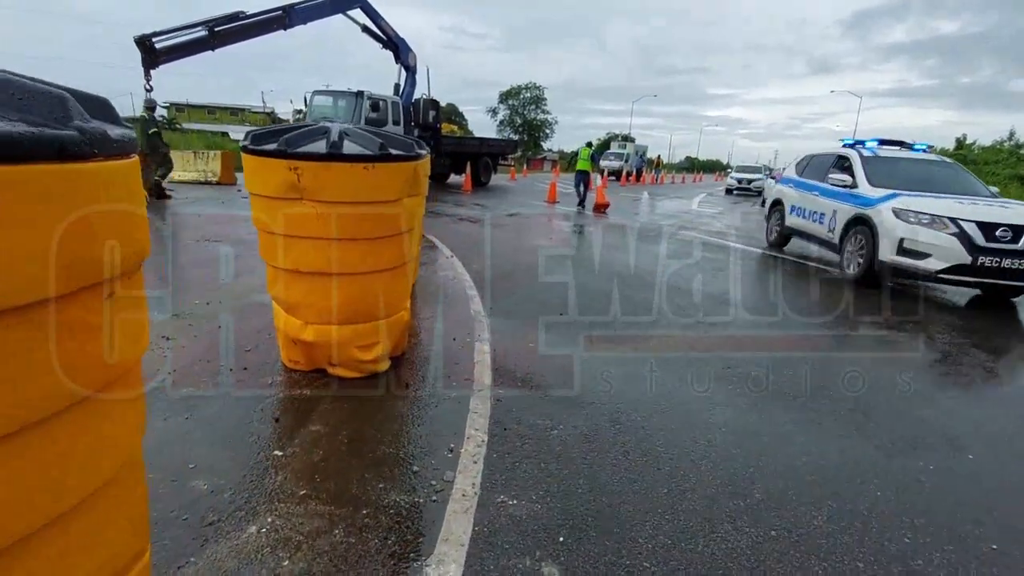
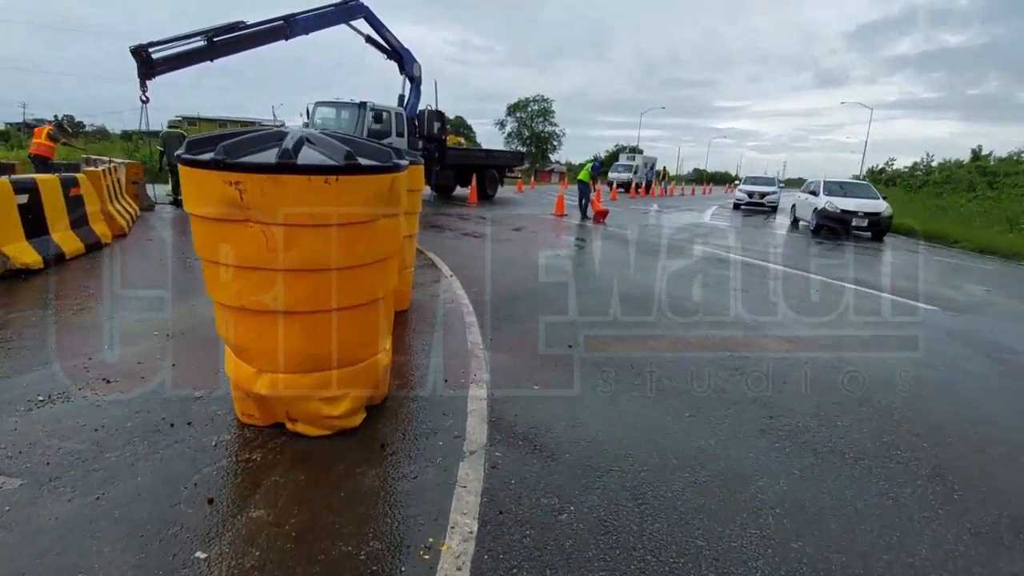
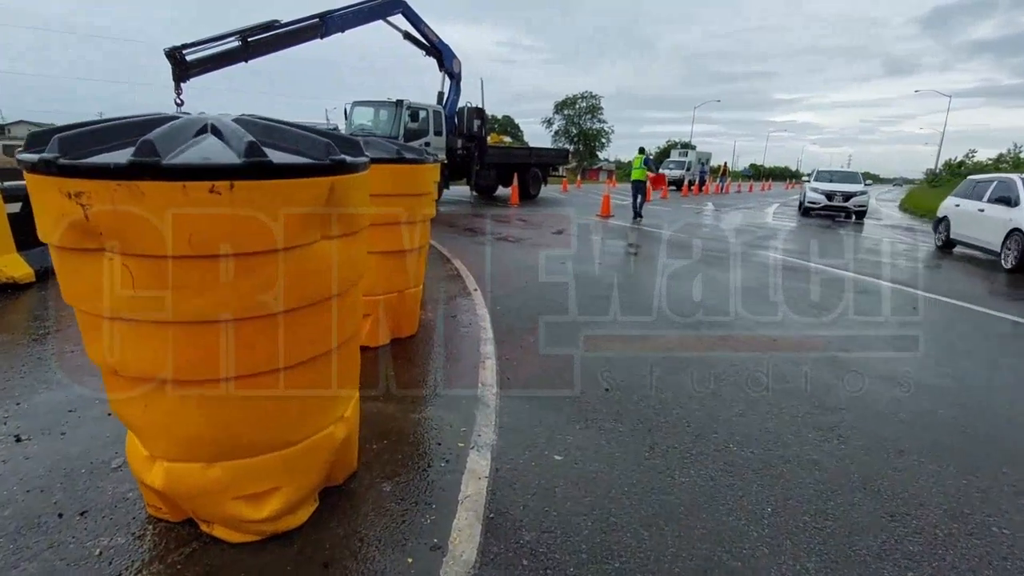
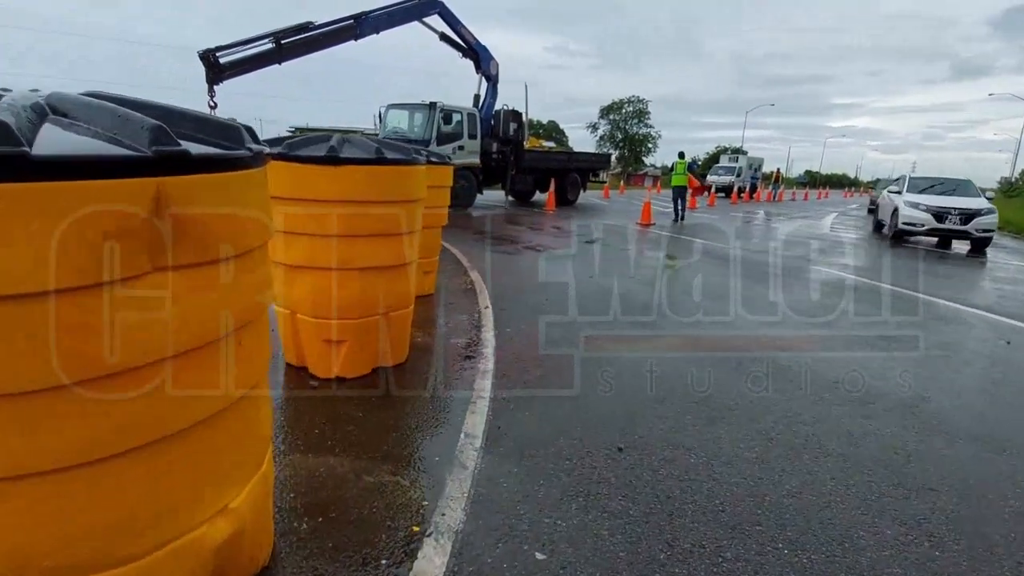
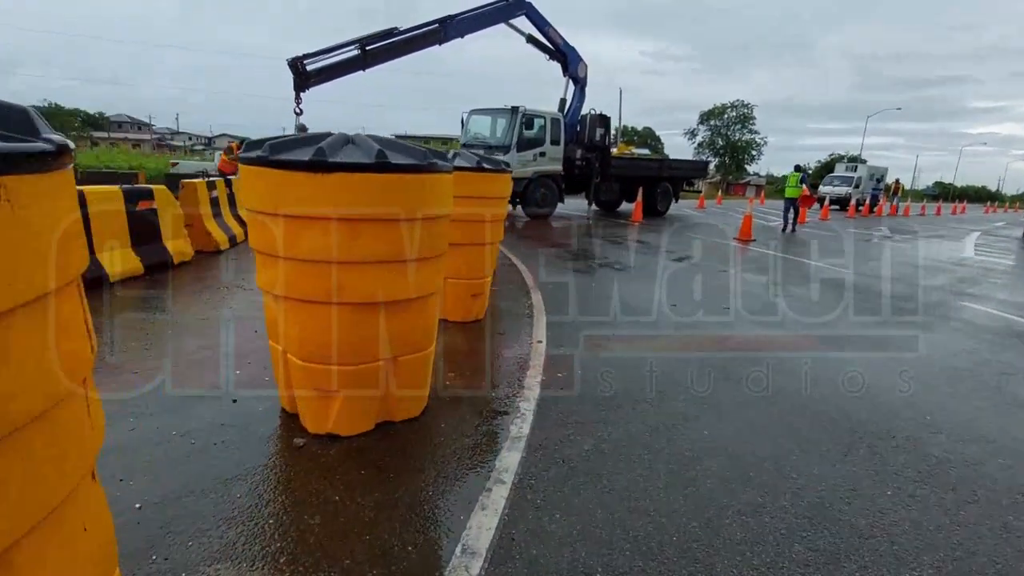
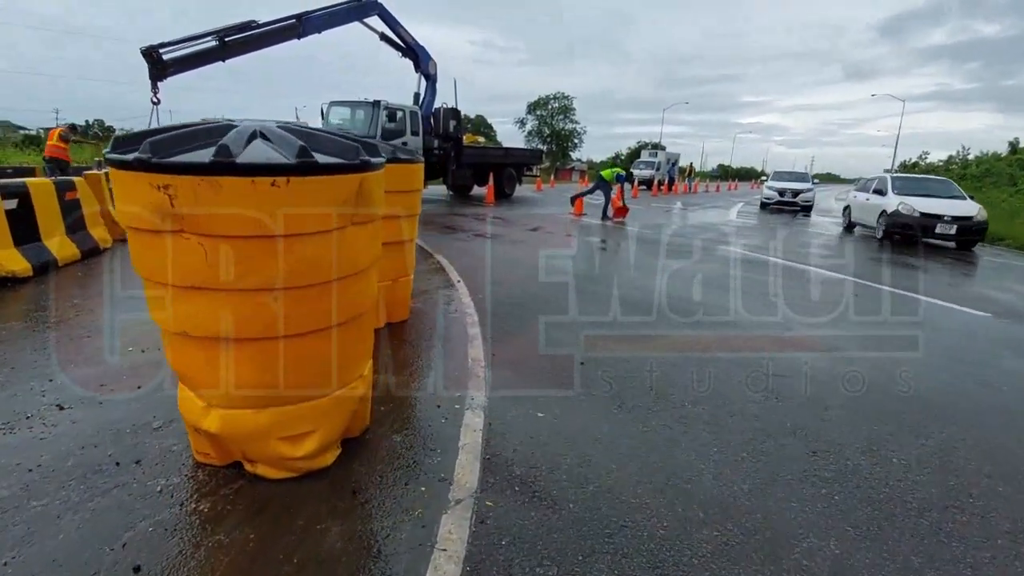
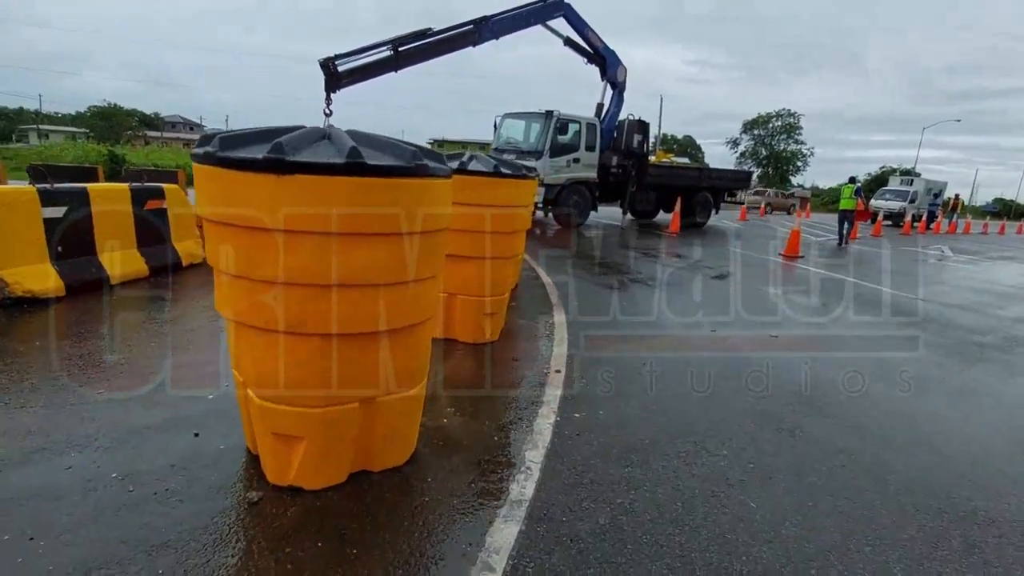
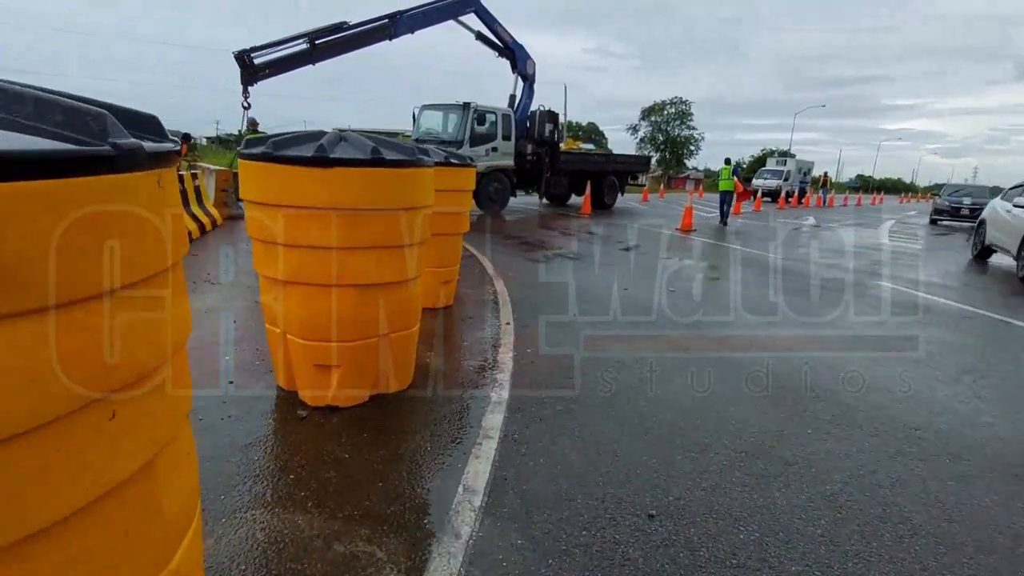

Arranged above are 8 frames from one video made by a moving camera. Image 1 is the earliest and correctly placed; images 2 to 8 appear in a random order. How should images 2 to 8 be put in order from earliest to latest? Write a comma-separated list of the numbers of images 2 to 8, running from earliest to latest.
2, 6, 3, 4, 8, 5, 7
